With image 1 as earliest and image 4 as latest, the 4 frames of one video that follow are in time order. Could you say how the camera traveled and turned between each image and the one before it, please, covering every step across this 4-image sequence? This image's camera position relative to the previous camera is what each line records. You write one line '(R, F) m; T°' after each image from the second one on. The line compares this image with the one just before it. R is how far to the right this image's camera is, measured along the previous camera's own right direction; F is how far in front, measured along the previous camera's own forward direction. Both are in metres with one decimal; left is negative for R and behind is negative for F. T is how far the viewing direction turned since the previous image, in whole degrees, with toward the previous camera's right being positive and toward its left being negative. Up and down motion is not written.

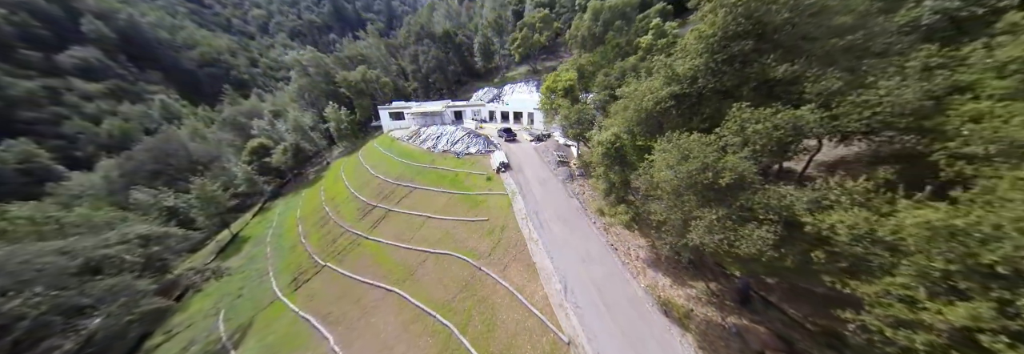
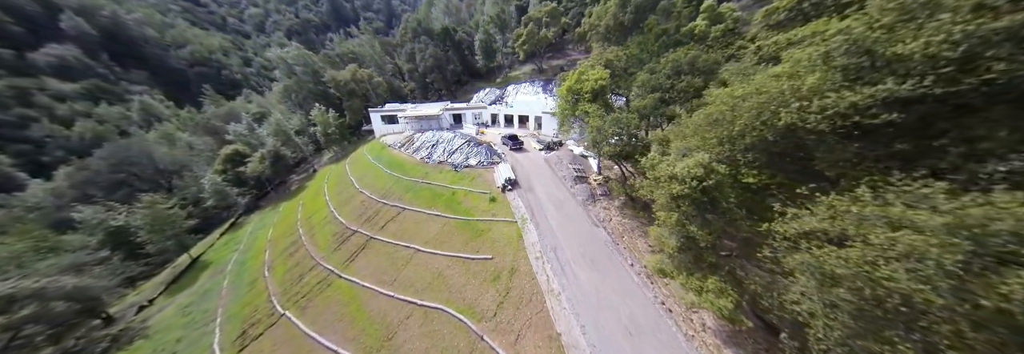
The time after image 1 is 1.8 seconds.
(-1.1, +6.0) m; 0°
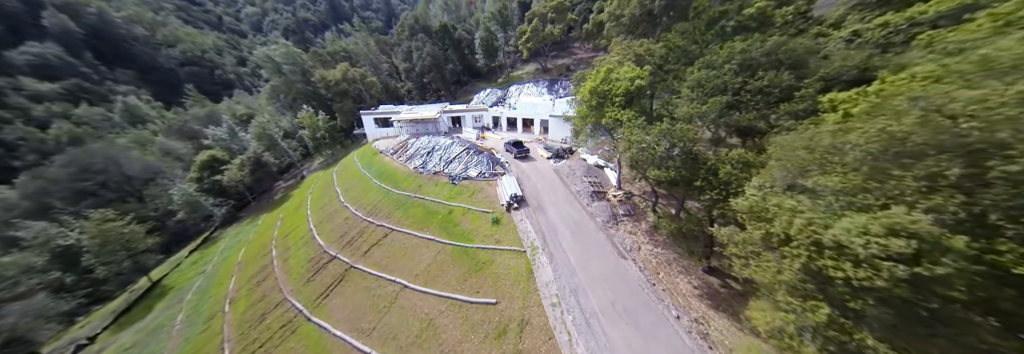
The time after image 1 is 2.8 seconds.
(-0.7, +4.4) m; 0°
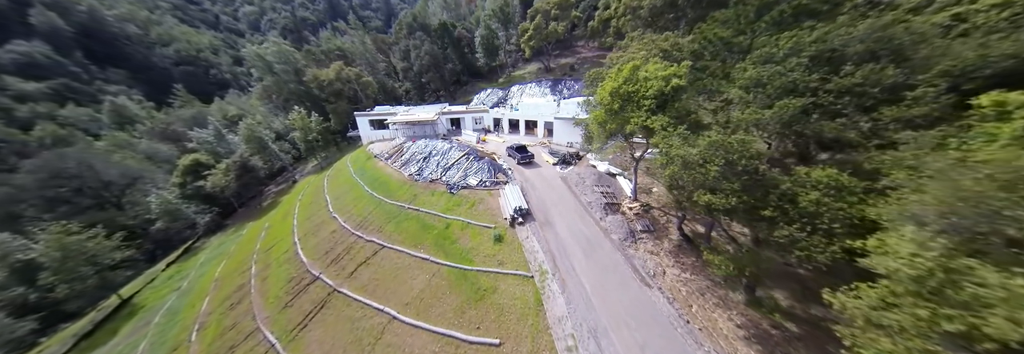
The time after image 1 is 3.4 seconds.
(-0.5, +2.7) m; 0°
